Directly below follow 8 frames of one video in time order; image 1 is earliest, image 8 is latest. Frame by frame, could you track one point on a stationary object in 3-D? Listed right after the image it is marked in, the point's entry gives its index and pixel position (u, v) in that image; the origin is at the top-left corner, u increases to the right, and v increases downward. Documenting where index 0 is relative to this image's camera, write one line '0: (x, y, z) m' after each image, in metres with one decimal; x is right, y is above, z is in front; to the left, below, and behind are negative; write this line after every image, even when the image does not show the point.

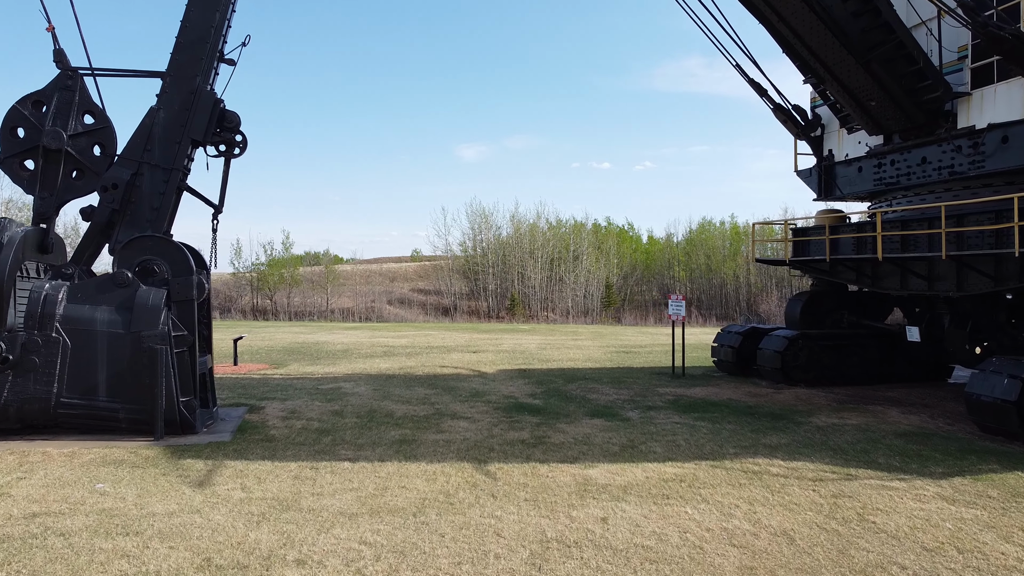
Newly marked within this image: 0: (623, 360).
0: (+2.7, -1.8, +16.4) m
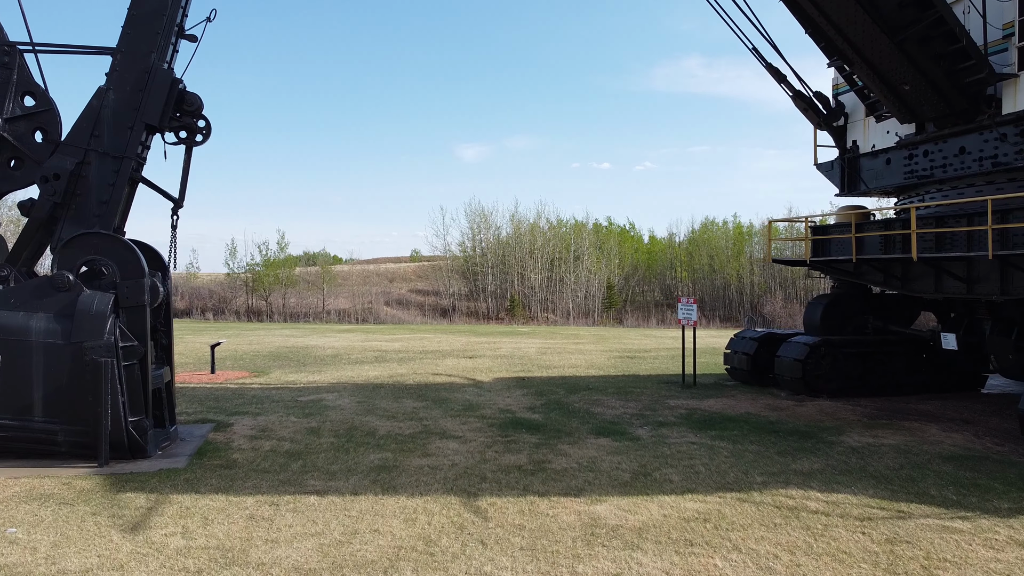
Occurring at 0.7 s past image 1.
0: (+2.7, -1.8, +15.4) m
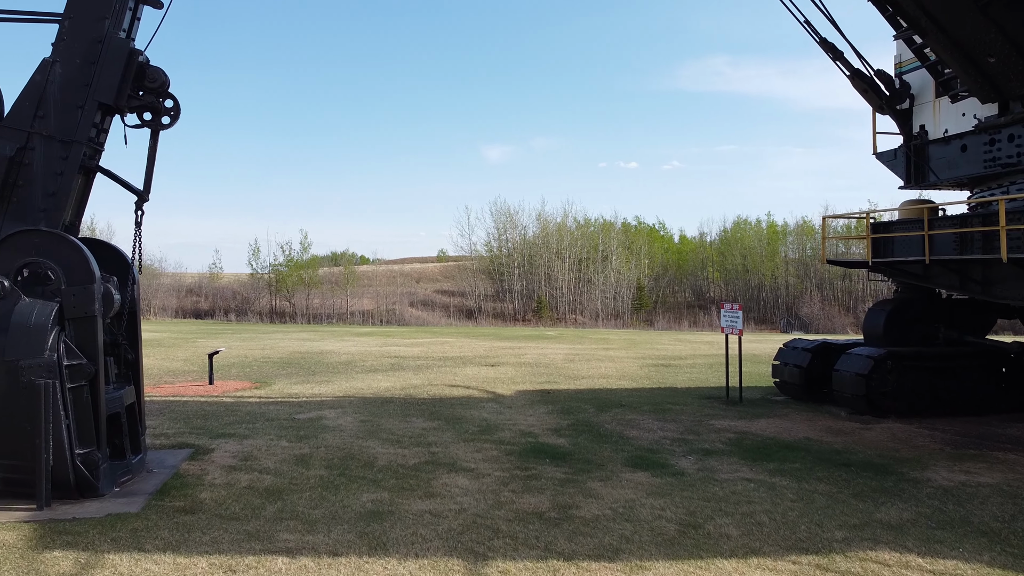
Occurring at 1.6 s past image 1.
0: (+3.2, -1.9, +14.1) m
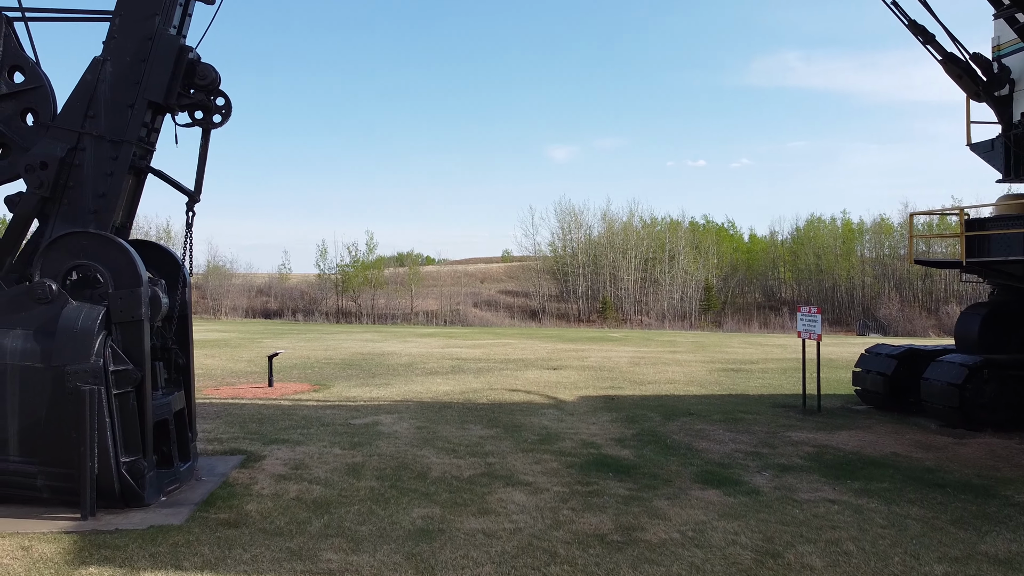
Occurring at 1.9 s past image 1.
0: (+4.5, -1.9, +13.3) m
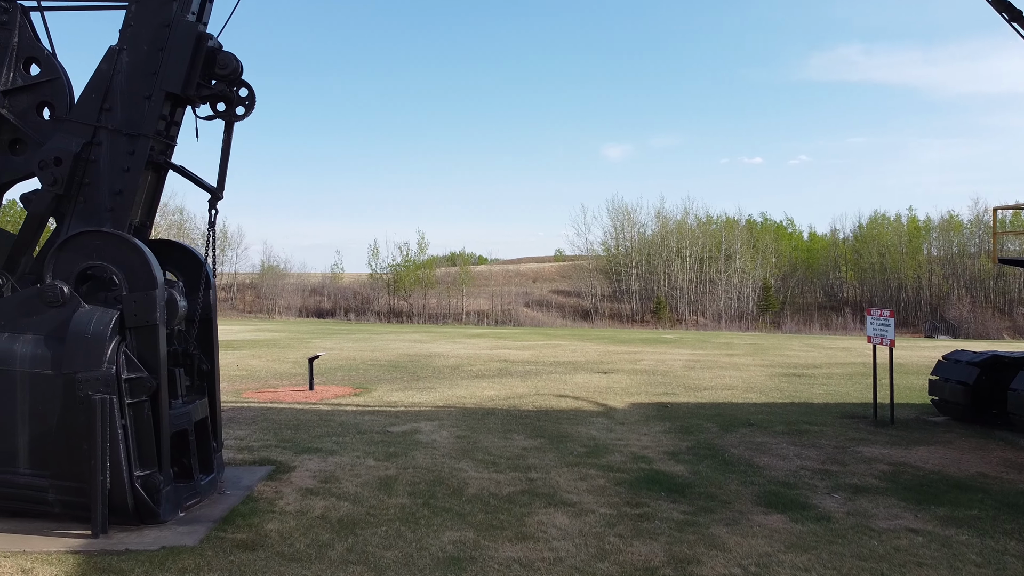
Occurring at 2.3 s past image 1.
0: (+5.4, -1.9, +12.3) m
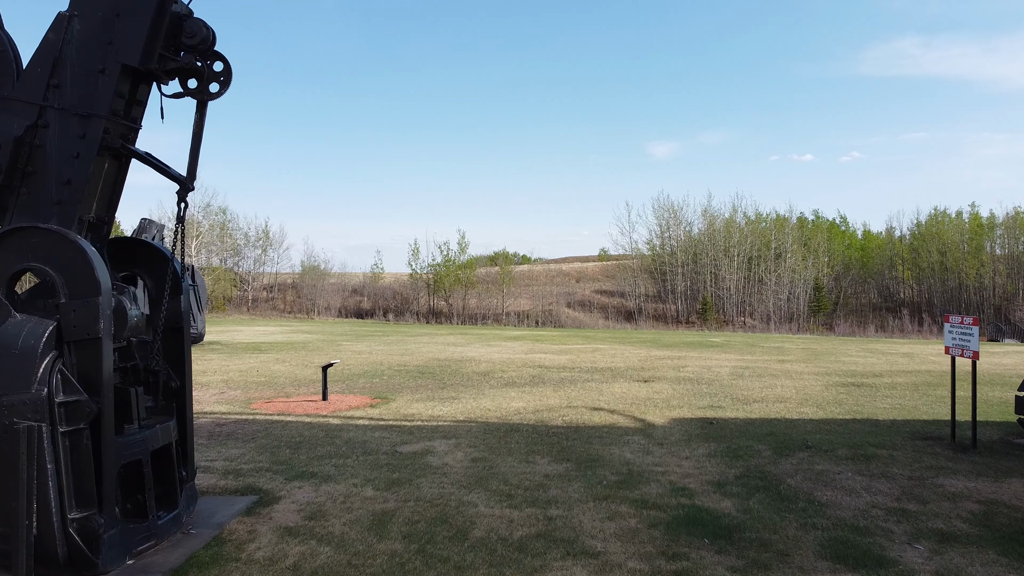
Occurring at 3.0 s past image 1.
0: (+5.9, -1.9, +11.0) m
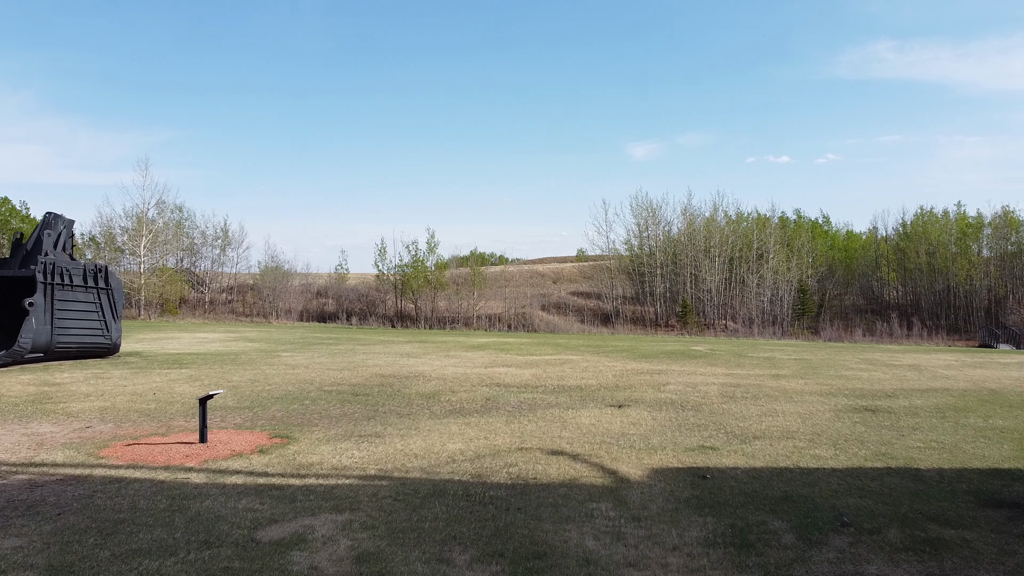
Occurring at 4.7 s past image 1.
0: (+5.1, -2.0, +8.8) m
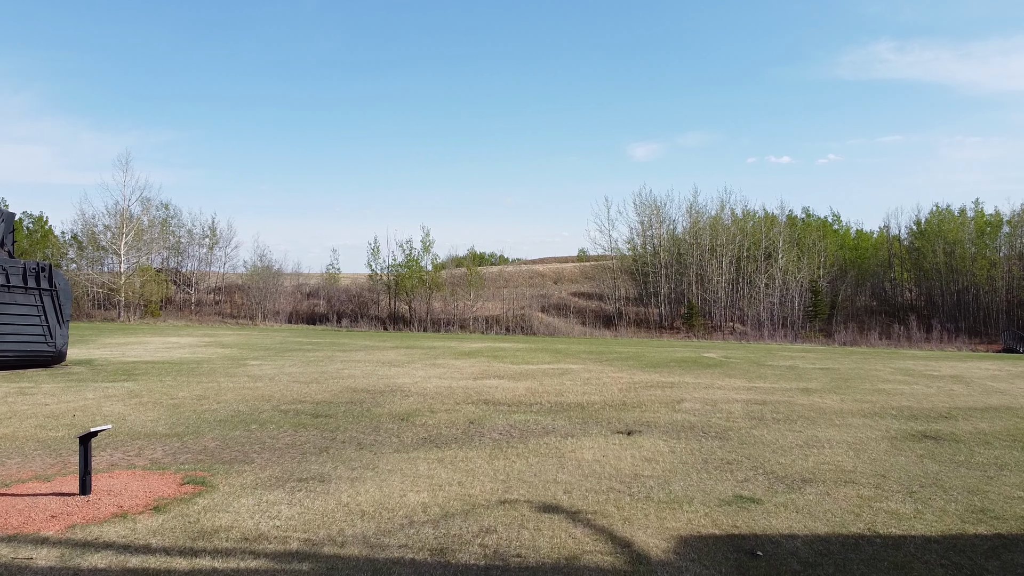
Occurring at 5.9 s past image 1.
0: (+4.9, -2.1, +6.9) m
